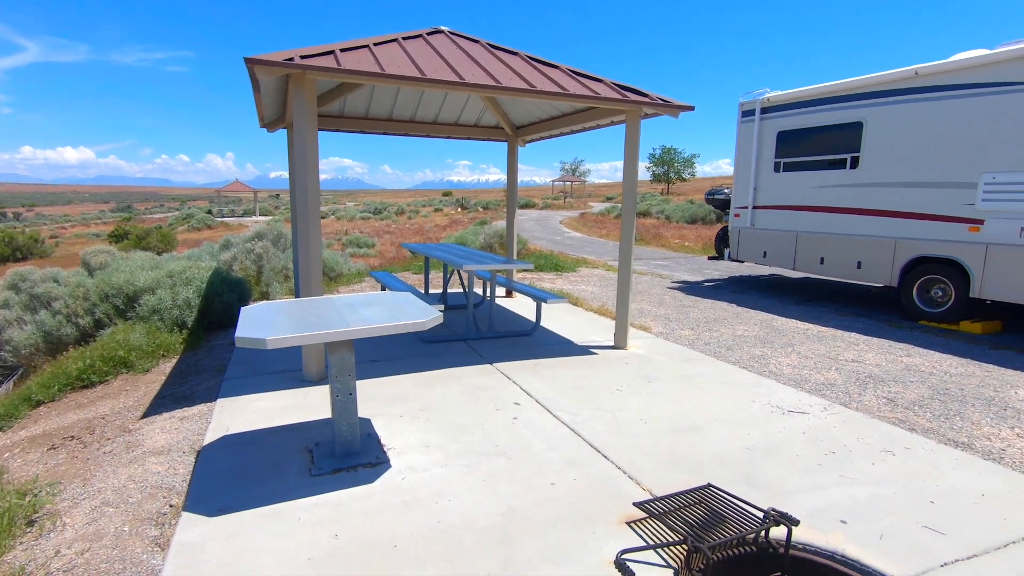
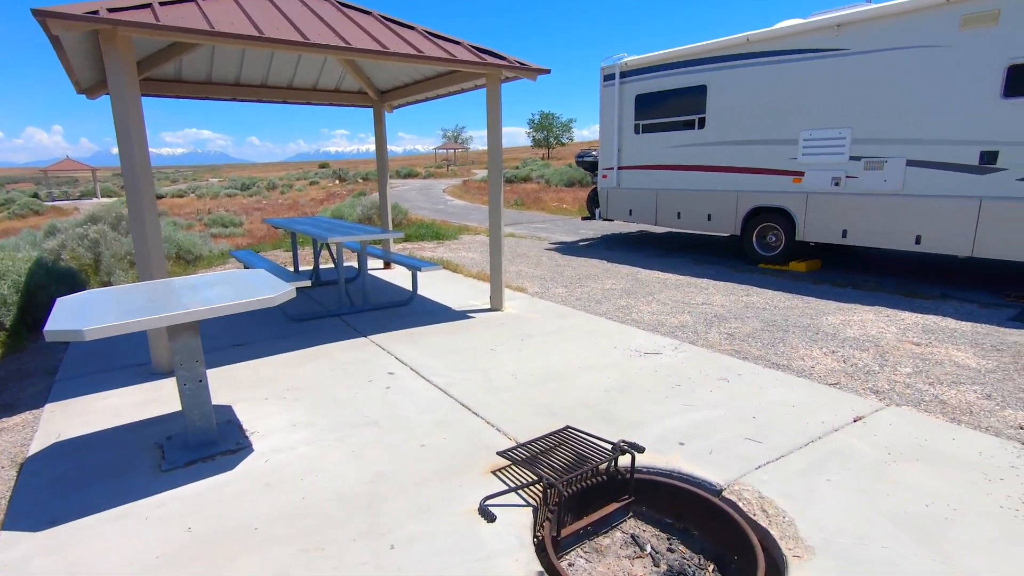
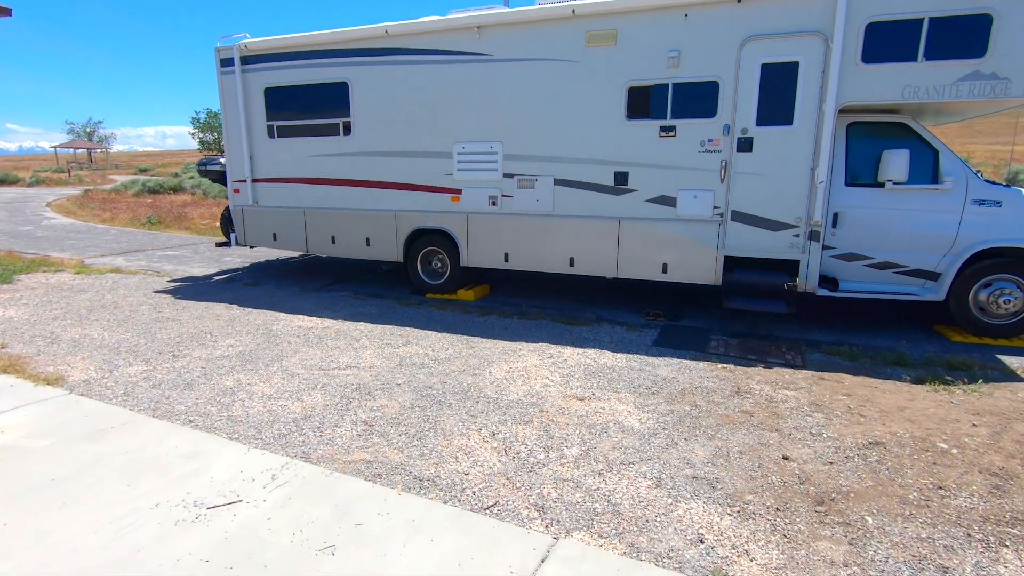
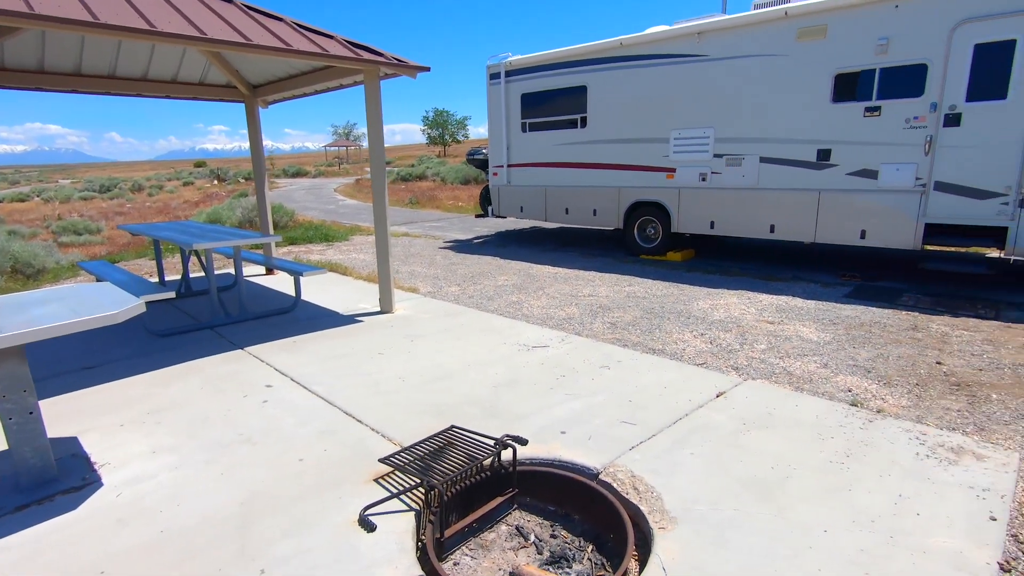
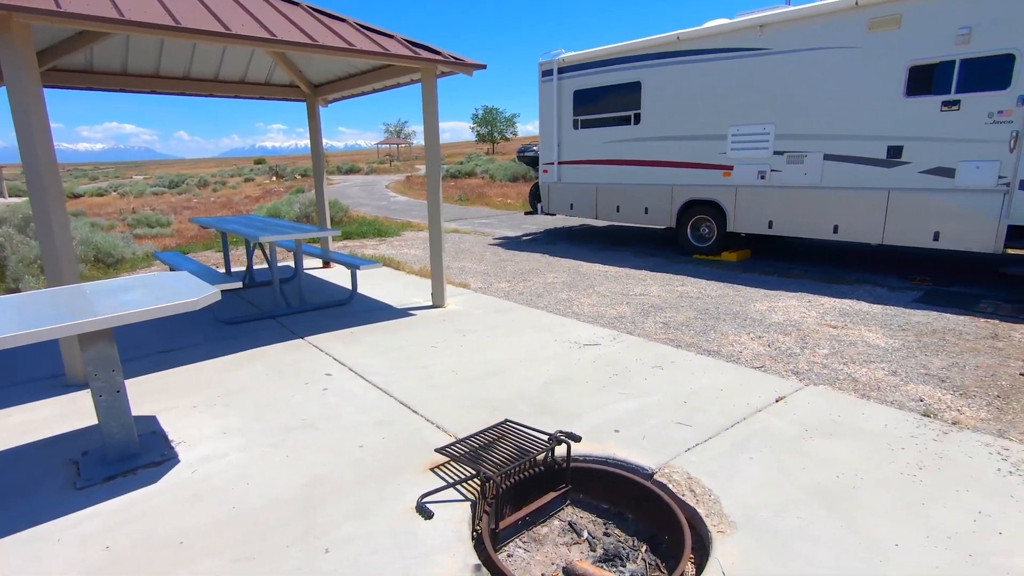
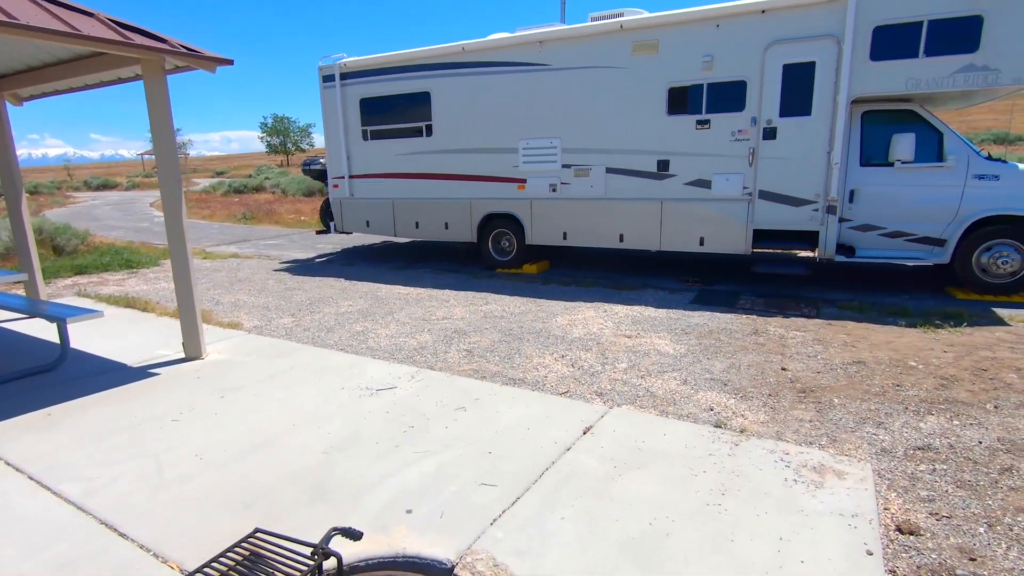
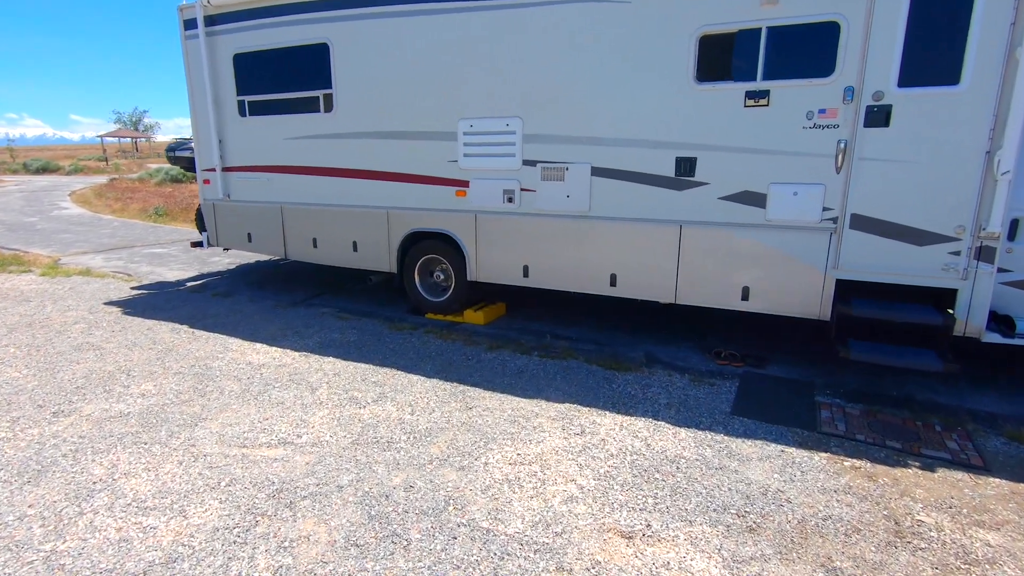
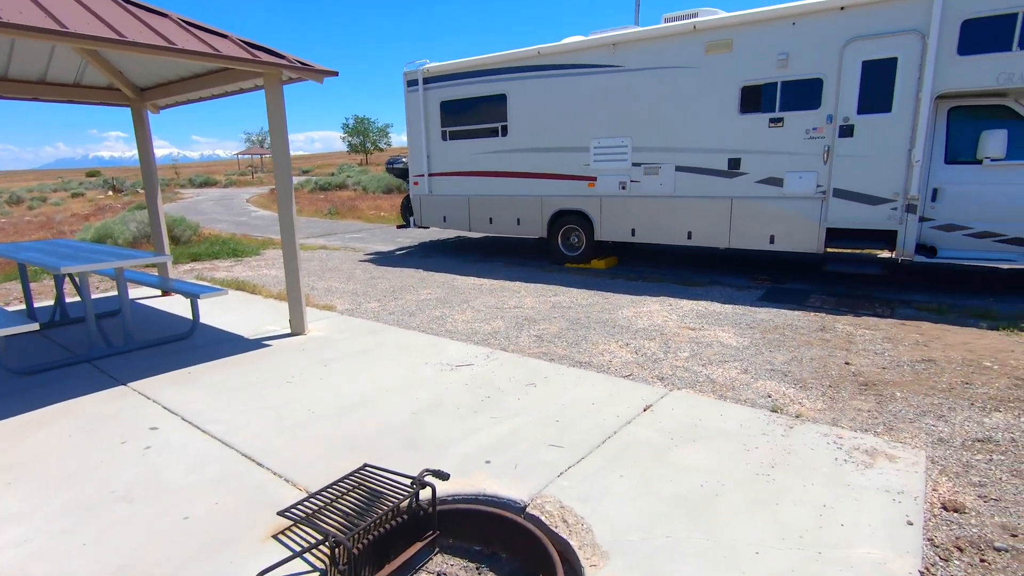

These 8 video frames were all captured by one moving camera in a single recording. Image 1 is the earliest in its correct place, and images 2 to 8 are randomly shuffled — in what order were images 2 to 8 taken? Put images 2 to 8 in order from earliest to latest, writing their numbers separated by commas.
2, 5, 4, 8, 6, 3, 7
